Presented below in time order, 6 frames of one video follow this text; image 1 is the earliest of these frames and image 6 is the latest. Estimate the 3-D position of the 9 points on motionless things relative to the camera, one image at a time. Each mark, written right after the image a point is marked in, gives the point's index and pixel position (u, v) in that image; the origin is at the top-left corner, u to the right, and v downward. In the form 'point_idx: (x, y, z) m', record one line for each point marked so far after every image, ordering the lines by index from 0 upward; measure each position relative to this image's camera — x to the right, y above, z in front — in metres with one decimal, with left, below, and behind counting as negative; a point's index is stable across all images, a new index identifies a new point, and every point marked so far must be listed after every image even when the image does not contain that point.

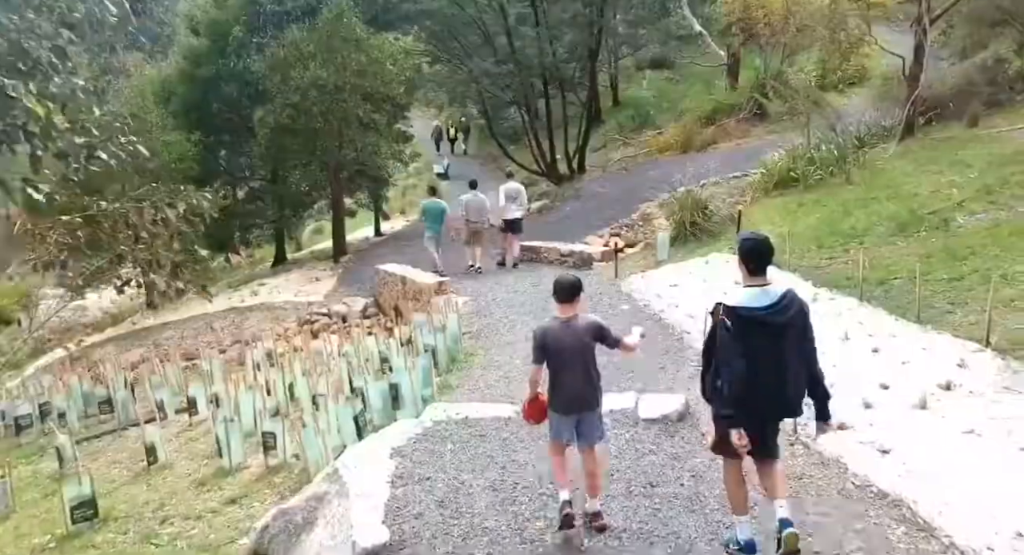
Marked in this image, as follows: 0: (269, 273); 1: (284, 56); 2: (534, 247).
0: (-4.4, +0.1, +16.3) m
1: (-3.5, +3.4, +13.9) m
2: (+0.3, +0.5, +13.6) m
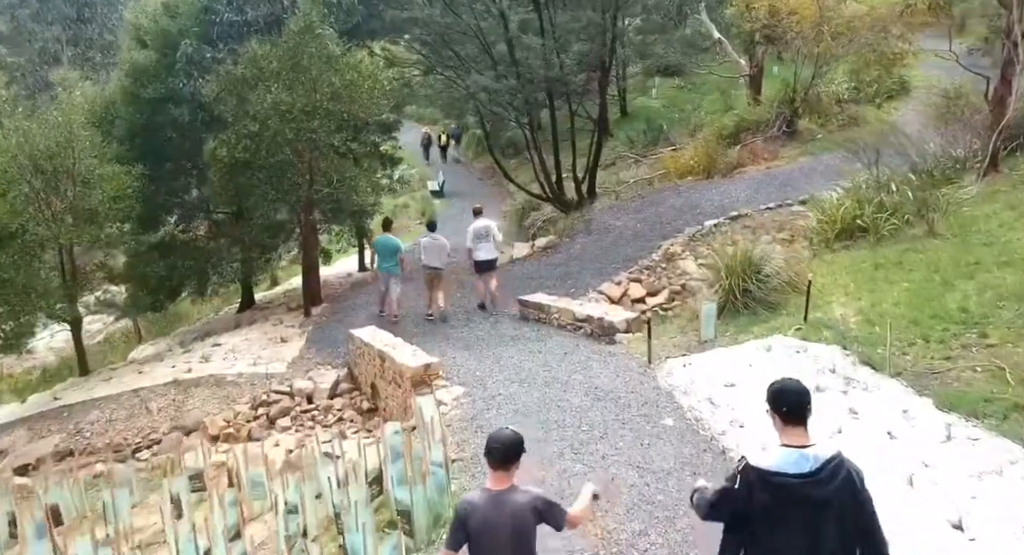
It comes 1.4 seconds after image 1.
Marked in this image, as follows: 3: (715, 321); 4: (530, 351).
0: (-4.4, -0.7, +14.0) m
1: (-3.5, +2.6, +11.6) m
2: (+0.4, -0.3, +11.3) m
3: (+1.9, -0.4, +8.5) m
4: (+0.2, -0.8, +9.6) m
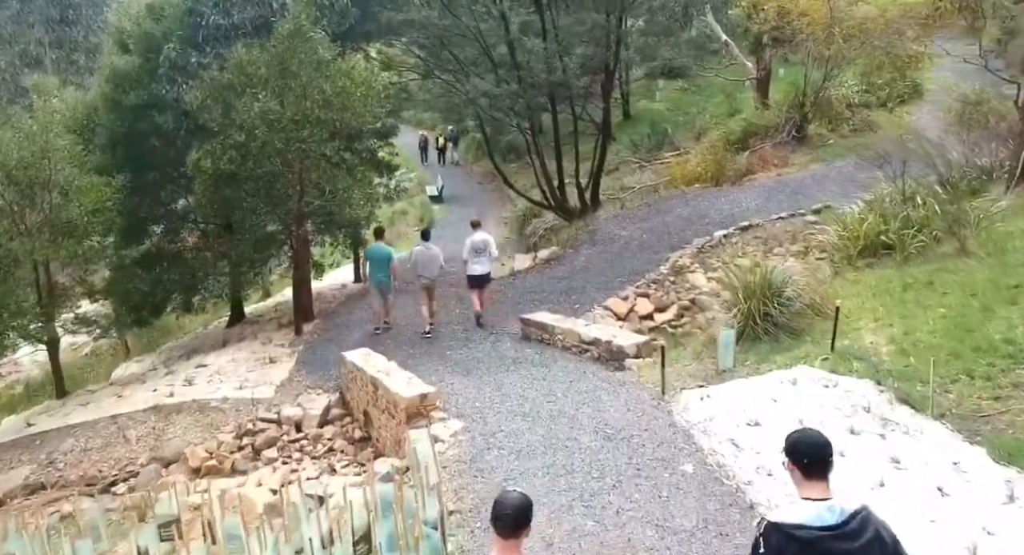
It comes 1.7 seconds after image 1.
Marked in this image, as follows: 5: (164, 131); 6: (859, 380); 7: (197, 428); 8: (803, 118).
0: (-4.4, -0.9, +13.4) m
1: (-3.4, +2.4, +10.9) m
2: (+0.4, -0.5, +10.6) m
3: (+1.9, -0.6, +7.9) m
4: (+0.2, -1.0, +9.0) m
5: (-4.7, +2.0, +12.3) m
6: (+2.6, -0.8, +6.9) m
7: (-3.4, -1.6, +9.7) m
8: (+6.3, +3.5, +19.7) m
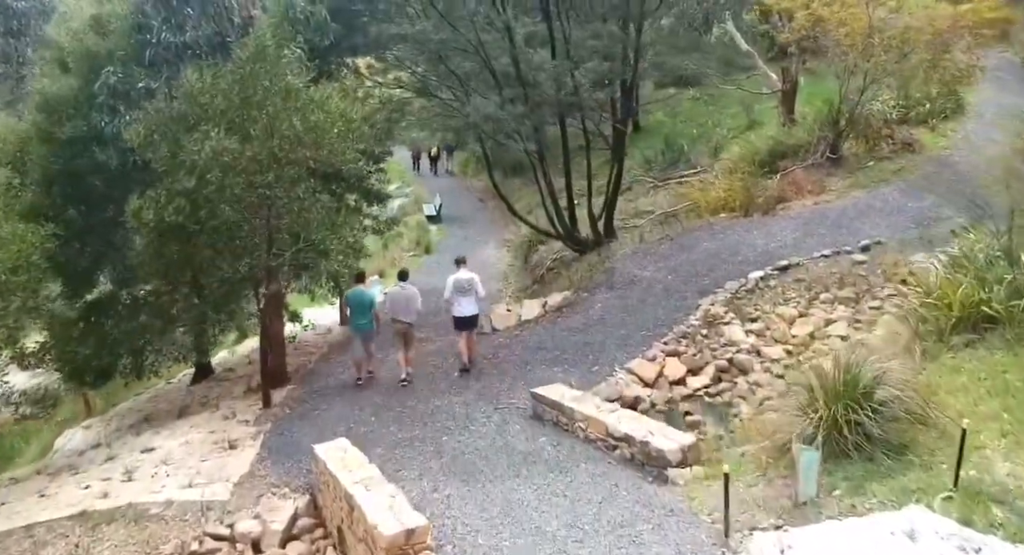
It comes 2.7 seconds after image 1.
0: (-4.3, -1.6, +11.5) m
1: (-3.4, +1.7, +9.1) m
2: (+0.5, -1.2, +8.7) m
3: (+2.0, -1.3, +6.0) m
4: (+0.3, -1.7, +7.1) m
5: (-4.7, +1.3, +10.5) m
6: (+2.7, -1.5, +5.0) m
7: (-3.3, -2.3, +7.8) m
8: (+6.4, +2.8, +17.9) m
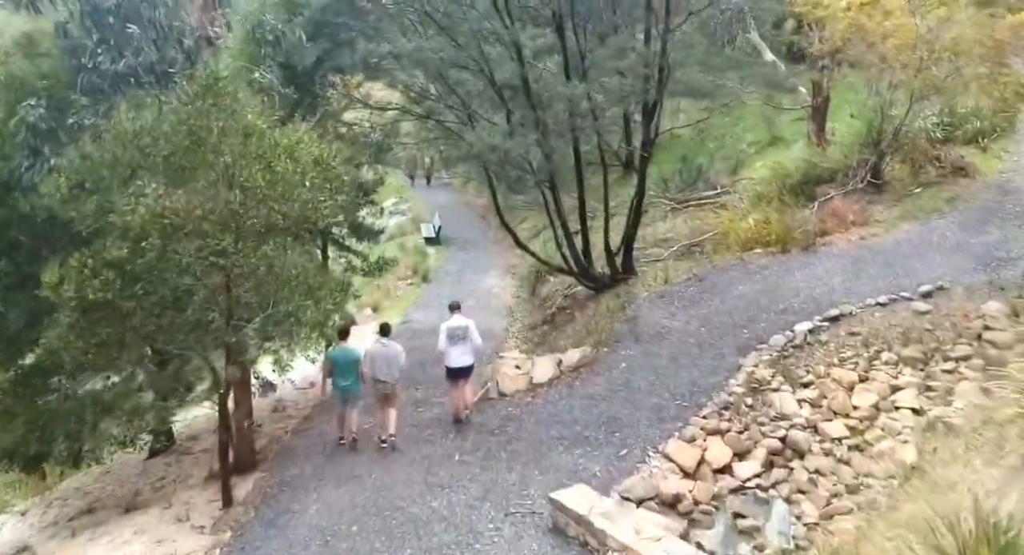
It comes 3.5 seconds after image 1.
0: (-4.1, -2.3, +9.7) m
1: (-3.2, +1.0, +7.3) m
2: (+0.6, -1.9, +7.0) m
3: (+2.1, -2.0, +4.2) m
4: (+0.4, -2.3, +5.3) m
5: (-4.5, +0.6, +8.7) m
6: (+2.9, -2.1, +3.2) m
7: (-3.1, -3.0, +6.0) m
8: (+6.5, +2.1, +16.1) m
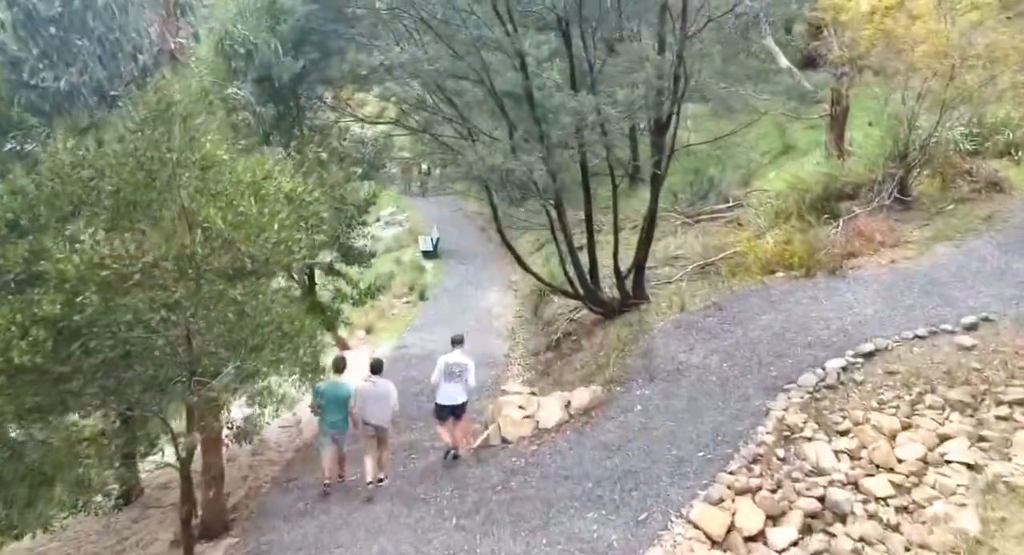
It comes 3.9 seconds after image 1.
0: (-4.1, -2.7, +8.7) m
1: (-3.2, +0.6, +6.2) m
2: (+0.6, -2.3, +5.9) m
3: (+2.2, -2.3, +3.1) m
4: (+0.5, -2.7, +4.2) m
5: (-4.5, +0.2, +7.6) m
6: (+2.9, -2.5, +2.1) m
7: (-3.1, -3.3, +4.9) m
8: (+6.6, +1.7, +15.0) m
